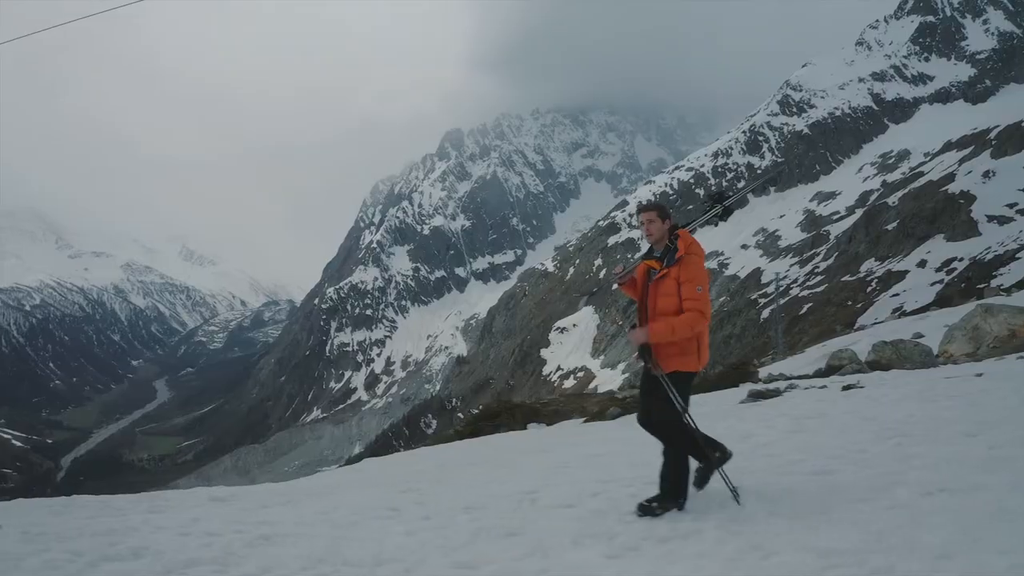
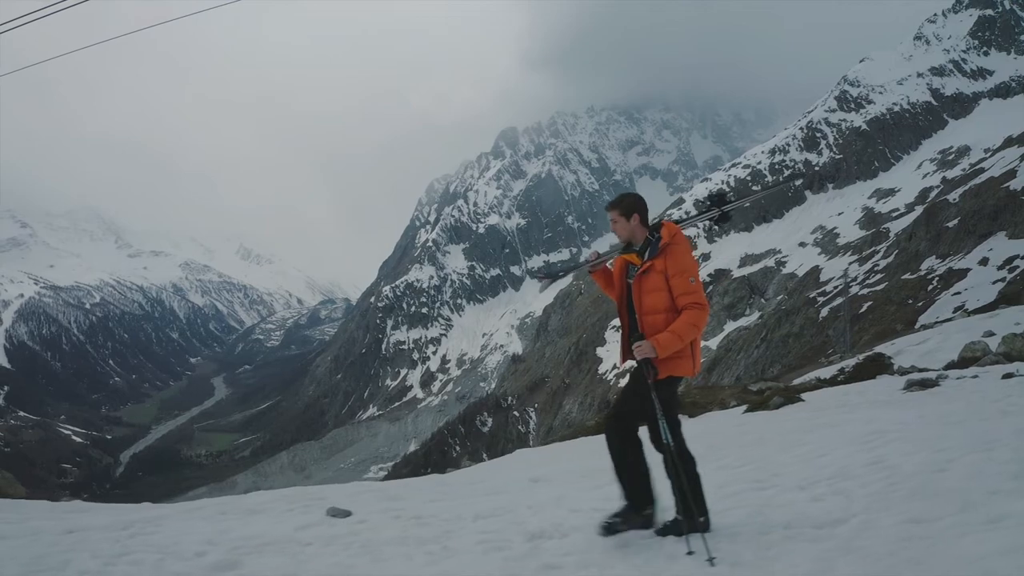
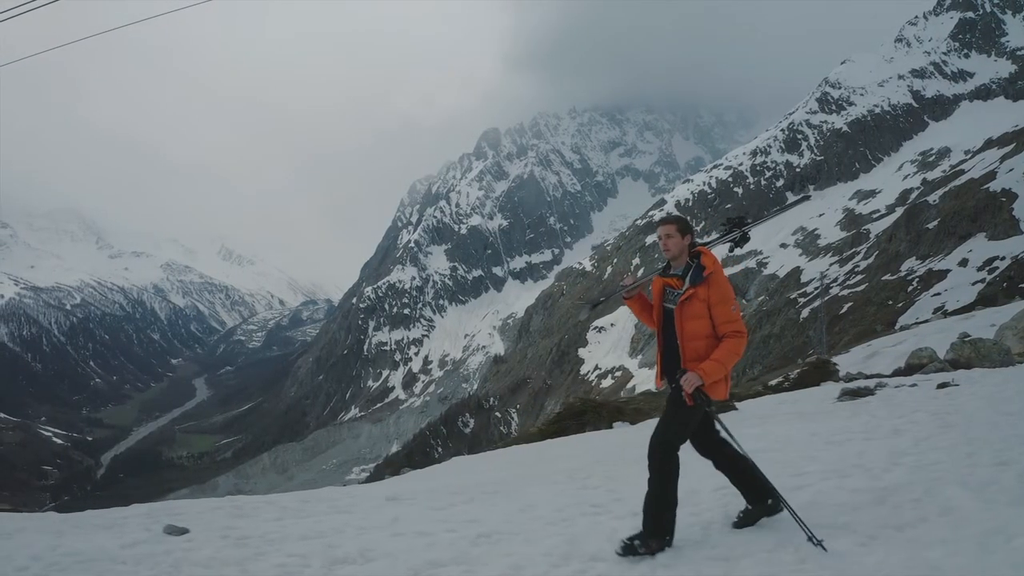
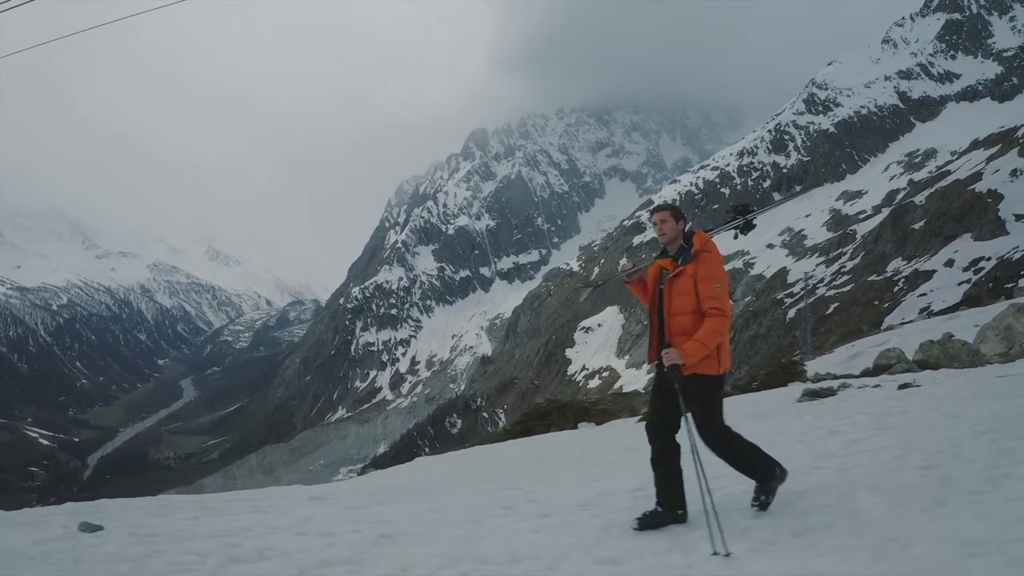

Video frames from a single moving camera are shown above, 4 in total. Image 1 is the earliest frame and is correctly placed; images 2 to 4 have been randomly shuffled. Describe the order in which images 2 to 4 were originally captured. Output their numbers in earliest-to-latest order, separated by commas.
4, 3, 2
